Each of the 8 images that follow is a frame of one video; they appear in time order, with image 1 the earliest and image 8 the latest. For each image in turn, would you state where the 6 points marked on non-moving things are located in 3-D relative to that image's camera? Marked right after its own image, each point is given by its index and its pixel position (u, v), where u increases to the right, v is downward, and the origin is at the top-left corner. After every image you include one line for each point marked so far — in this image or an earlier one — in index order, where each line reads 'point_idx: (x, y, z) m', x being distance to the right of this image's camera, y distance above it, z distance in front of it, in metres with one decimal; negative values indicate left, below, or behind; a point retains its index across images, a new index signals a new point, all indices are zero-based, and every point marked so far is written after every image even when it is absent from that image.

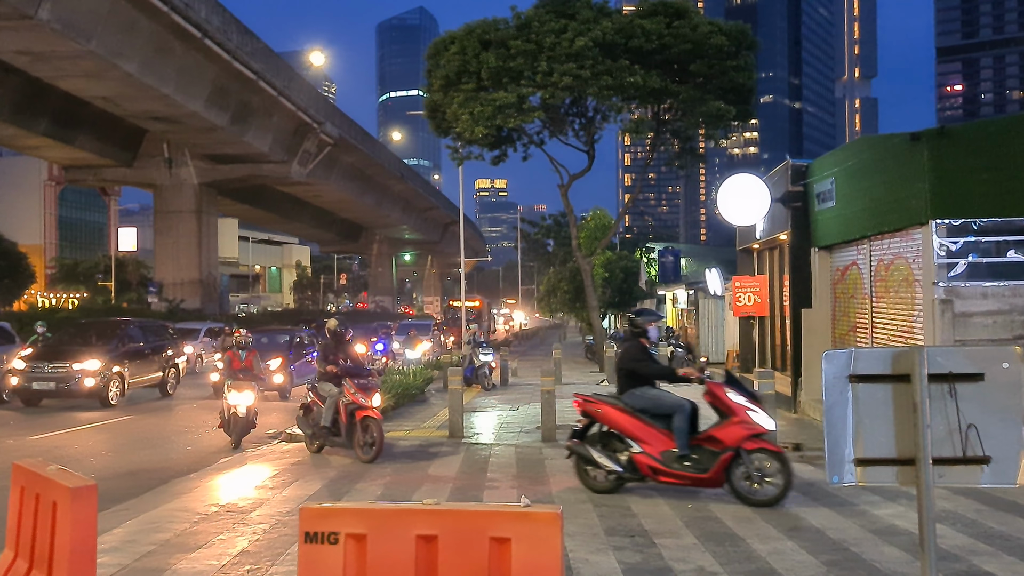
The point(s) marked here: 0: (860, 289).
0: (+5.1, 0.0, +13.2) m
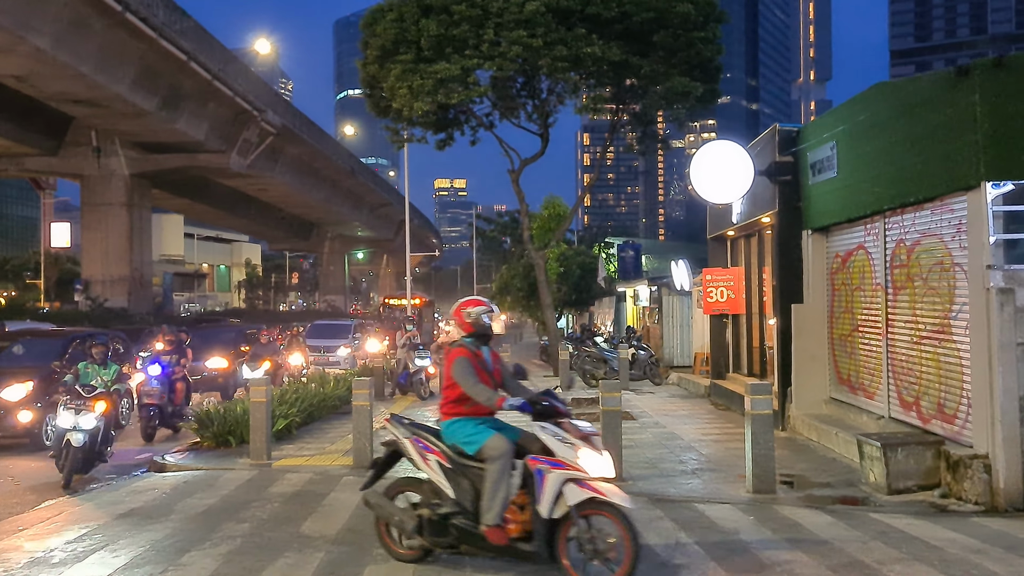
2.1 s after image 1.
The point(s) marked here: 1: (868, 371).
0: (+4.2, +0.1, +10.6) m
1: (+4.2, -1.0, +10.6) m
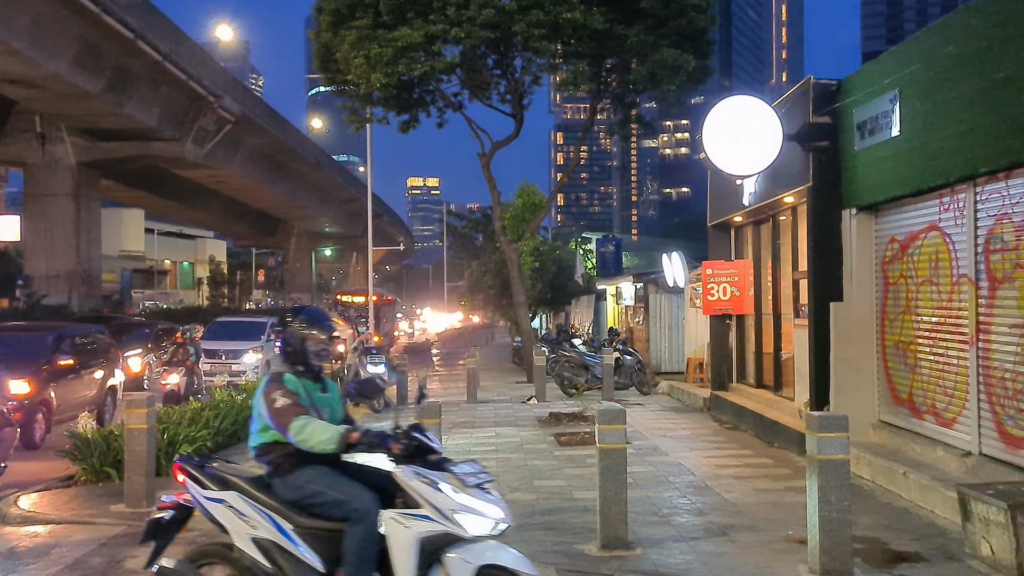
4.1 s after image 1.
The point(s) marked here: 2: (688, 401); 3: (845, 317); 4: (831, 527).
0: (+3.8, +0.2, +8.0) m
1: (+3.9, -0.9, +8.1) m
2: (+3.3, -2.1, +16.7) m
3: (+3.5, -0.3, +9.5) m
4: (+2.0, -1.5, +5.7) m
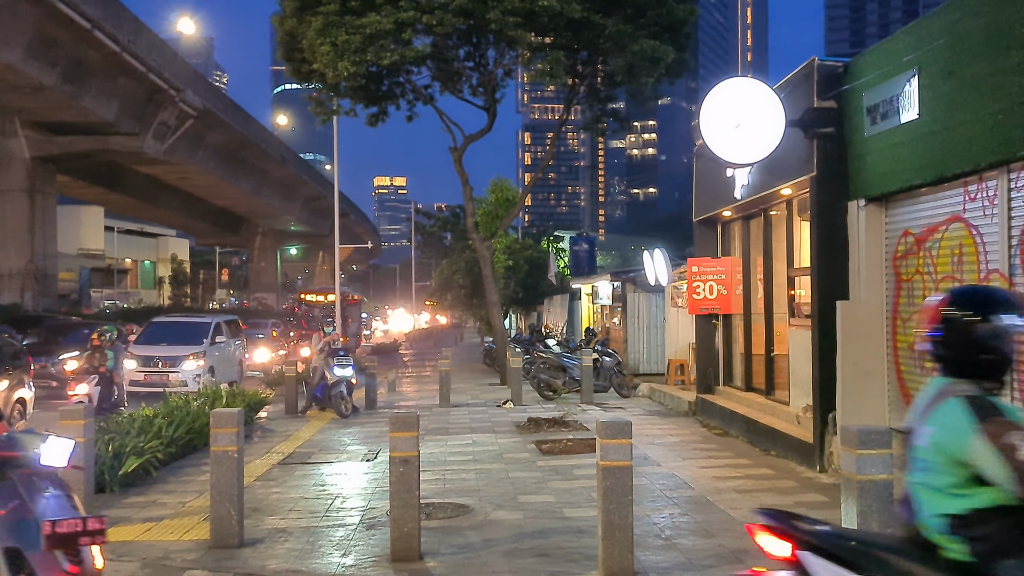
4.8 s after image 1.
0: (+3.7, +0.2, +7.4) m
1: (+3.7, -0.9, +7.4) m
2: (+2.8, -2.1, +16.0) m
3: (+3.4, -0.3, +8.8) m
4: (+2.0, -1.5, +5.0) m
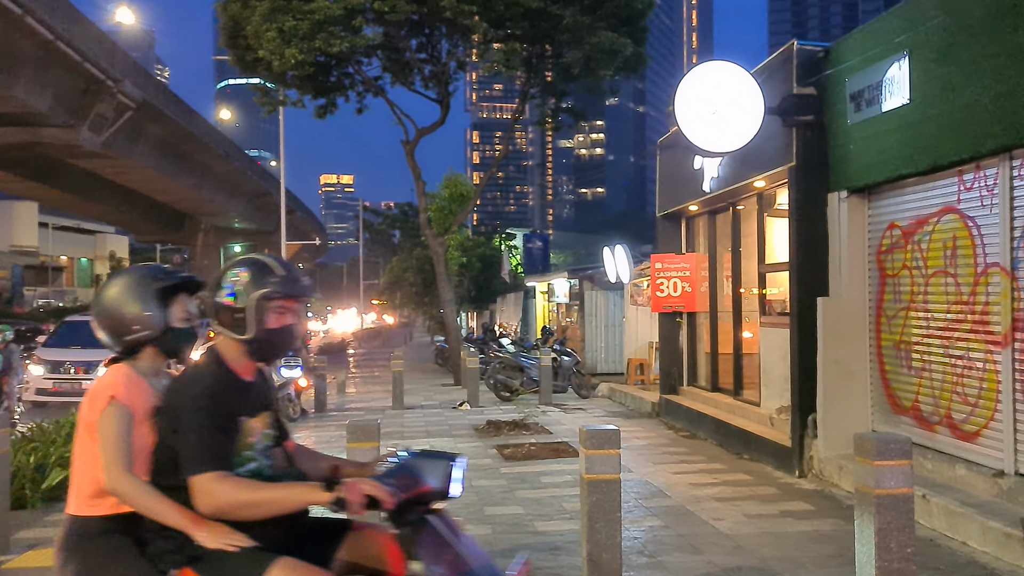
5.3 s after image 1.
0: (+3.5, +0.2, +7.0) m
1: (+3.5, -0.9, +7.0) m
2: (+2.1, -2.0, +15.5) m
3: (+3.0, -0.2, +8.4) m
4: (+1.9, -1.5, +4.5) m
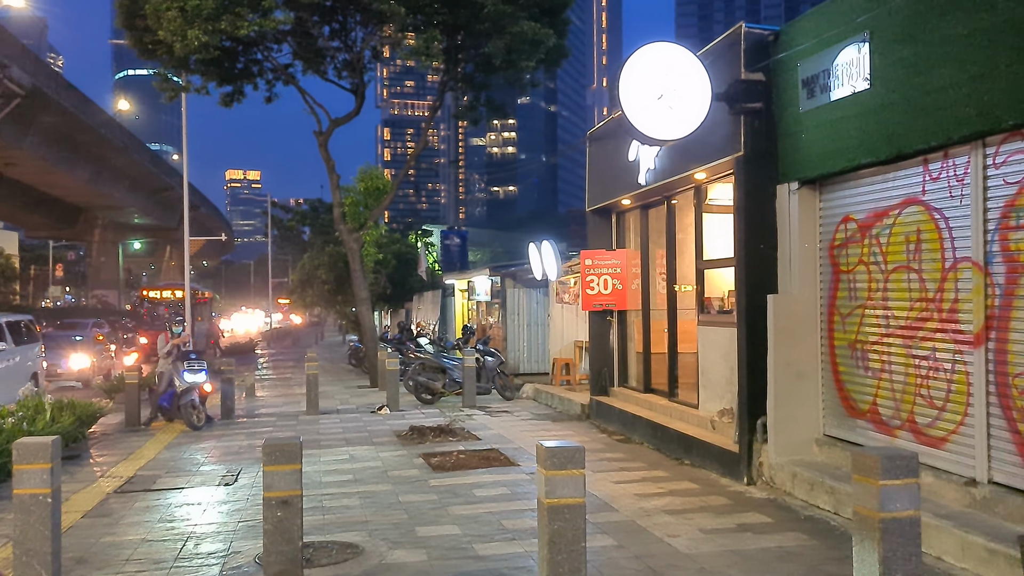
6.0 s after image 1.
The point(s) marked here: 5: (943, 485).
0: (+3.0, +0.3, +6.6) m
1: (+3.0, -0.8, +6.6) m
2: (+0.8, -2.0, +14.9) m
3: (+2.4, -0.2, +8.0) m
4: (+1.7, -1.4, +3.9) m
5: (+3.0, -1.4, +6.3) m
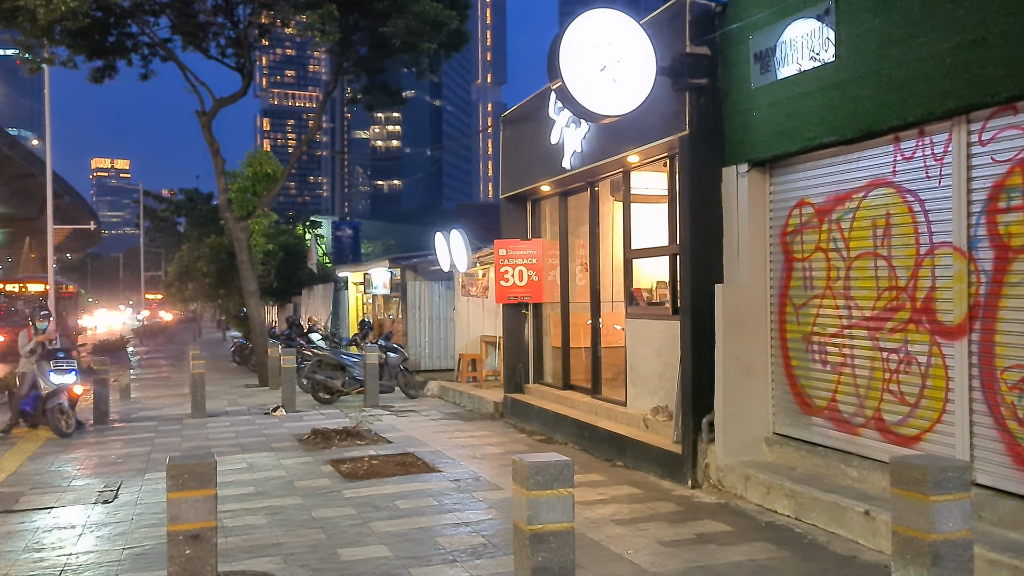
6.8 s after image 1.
0: (+2.6, +0.3, +6.1) m
1: (+2.6, -0.8, +6.2) m
2: (-0.7, -1.8, +14.2) m
3: (+1.9, -0.1, +7.4) m
4: (+1.6, -1.4, +3.4) m
5: (+2.6, -1.3, +5.8) m
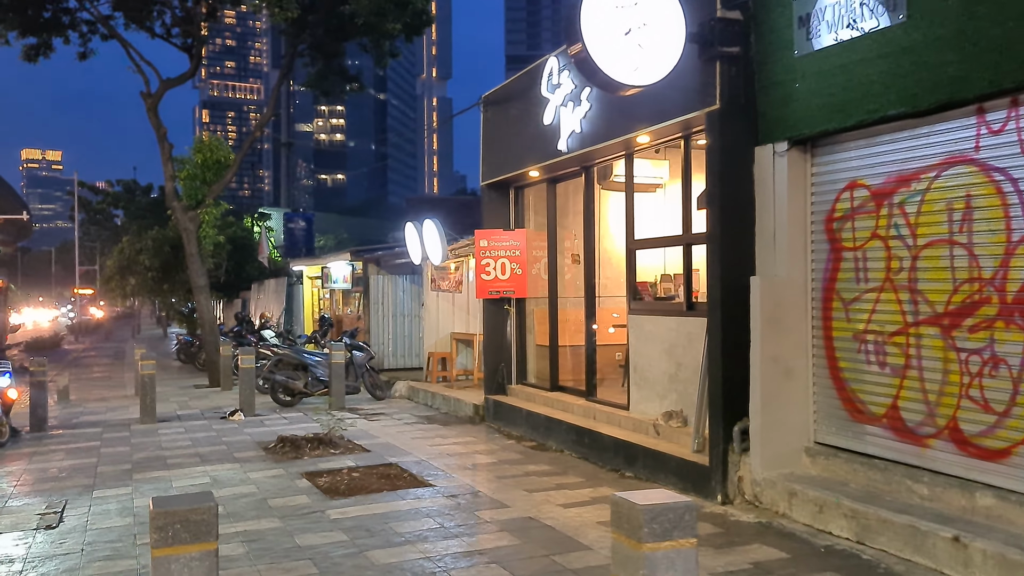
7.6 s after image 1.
0: (+2.8, +0.4, +5.4) m
1: (+2.8, -0.7, +5.5) m
2: (-1.0, -1.8, +13.2) m
3: (+1.9, -0.1, +6.7) m
4: (+2.0, -1.3, +2.6) m
5: (+2.8, -1.2, +5.1) m
